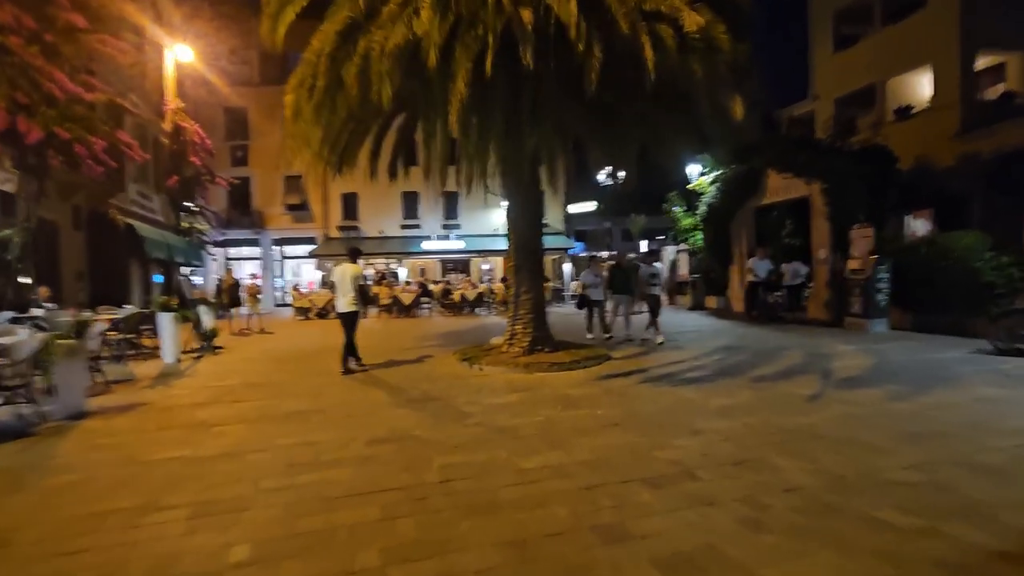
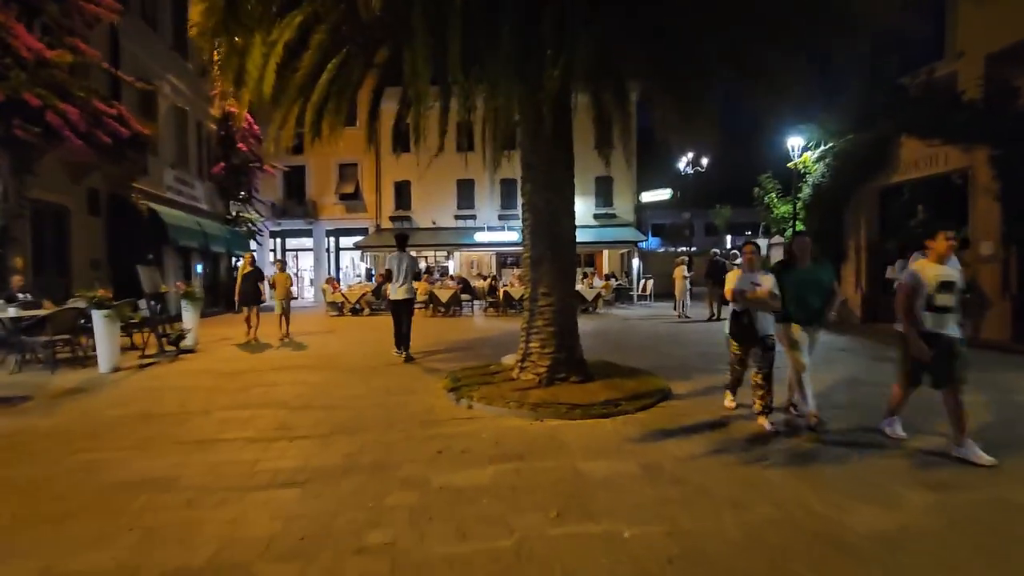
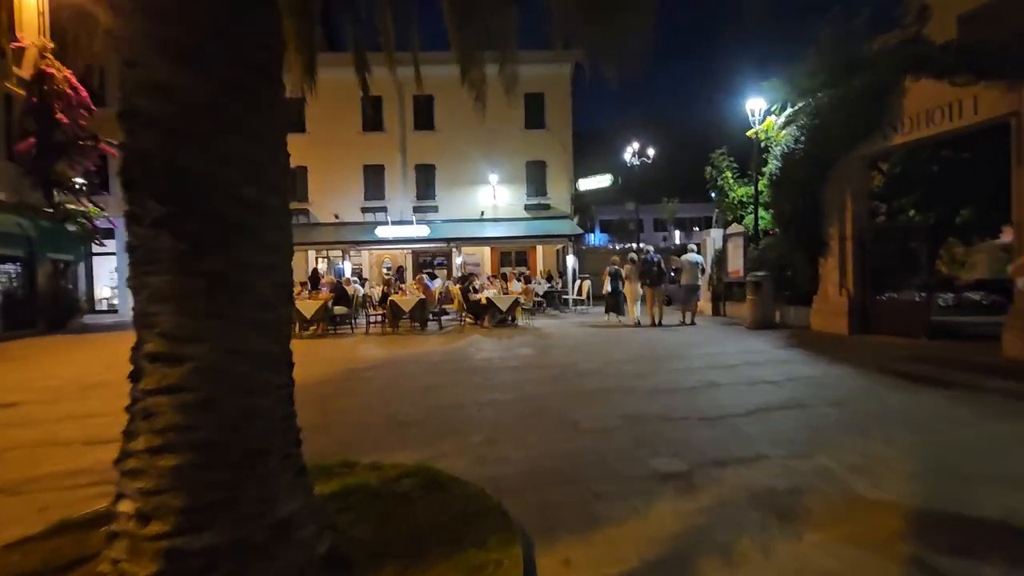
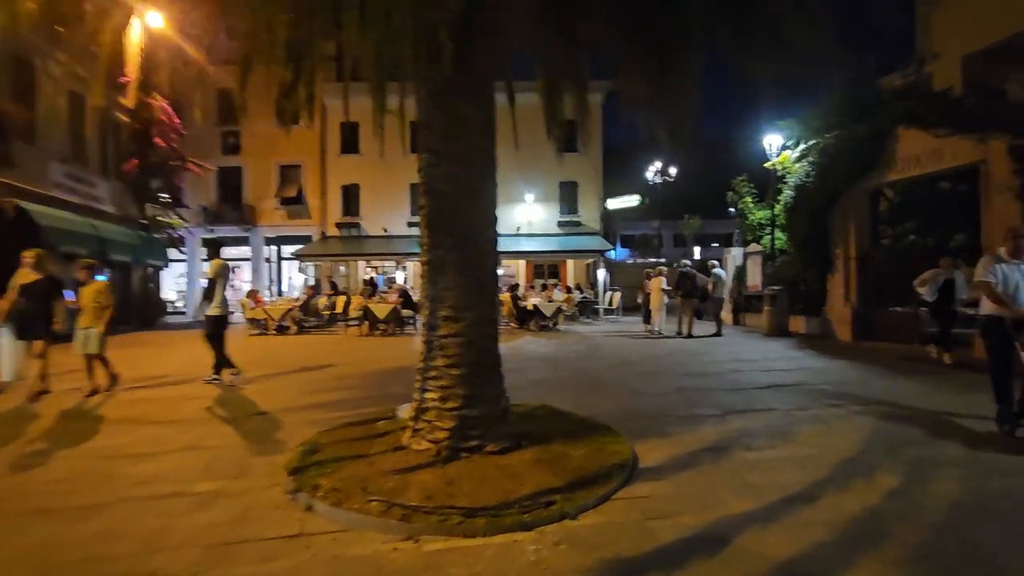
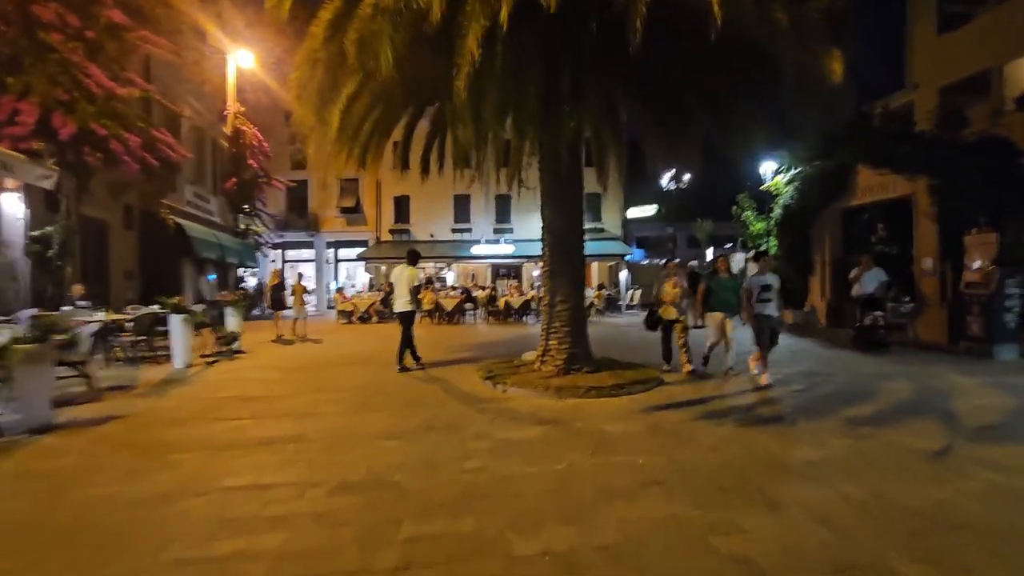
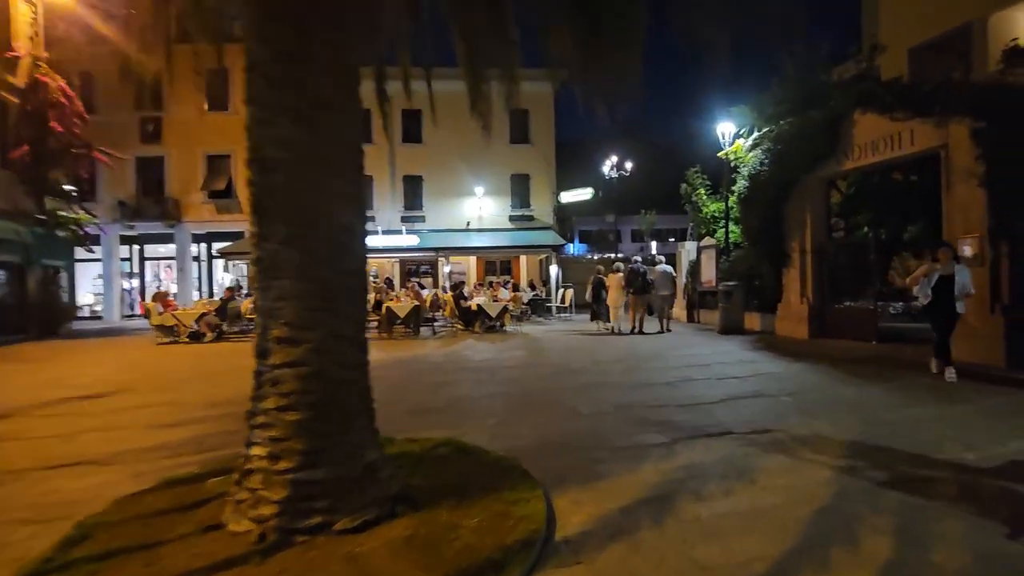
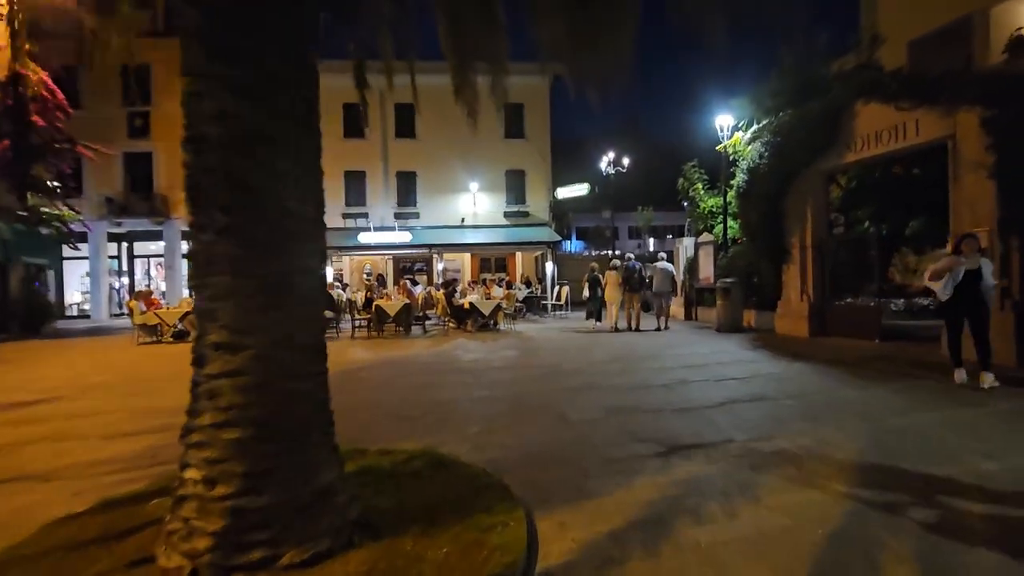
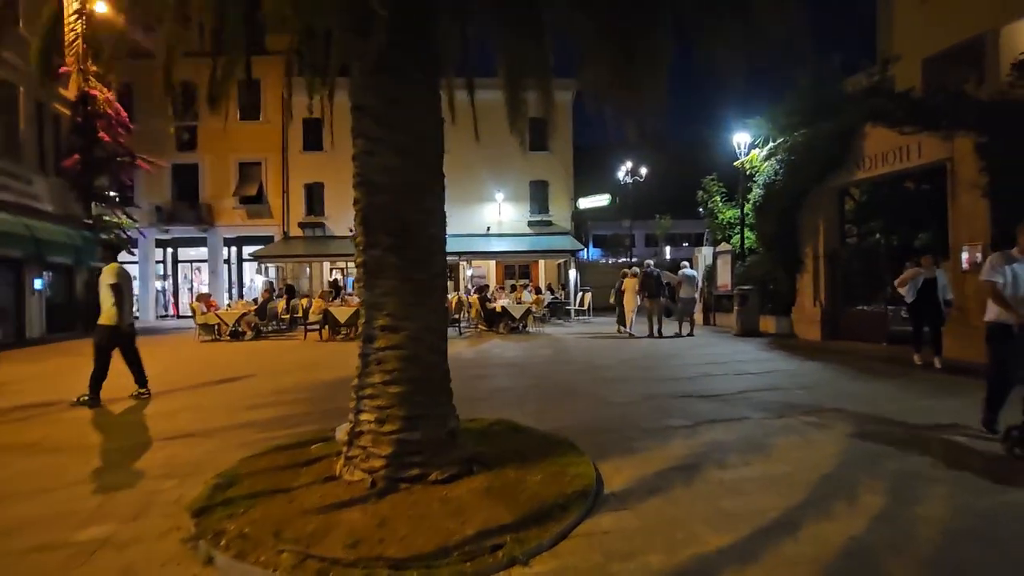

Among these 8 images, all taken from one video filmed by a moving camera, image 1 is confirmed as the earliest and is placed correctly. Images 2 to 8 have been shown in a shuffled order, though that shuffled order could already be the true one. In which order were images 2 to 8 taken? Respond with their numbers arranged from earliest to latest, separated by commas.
5, 2, 4, 8, 6, 7, 3
